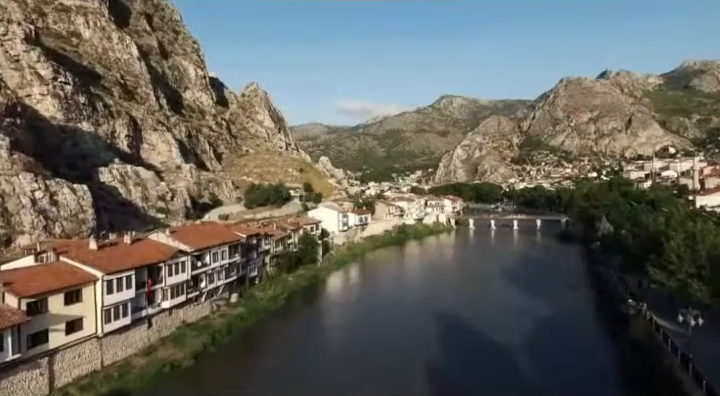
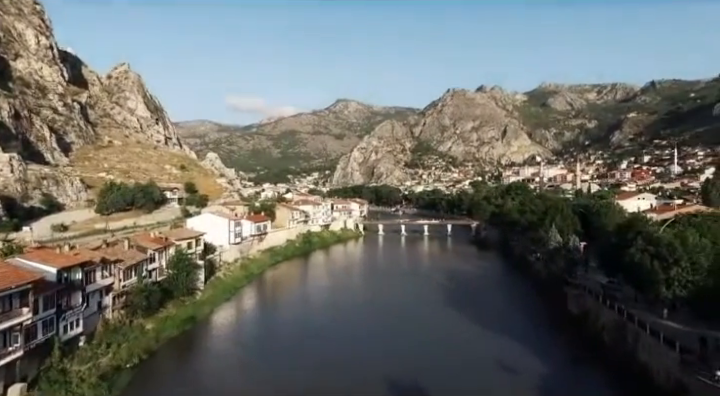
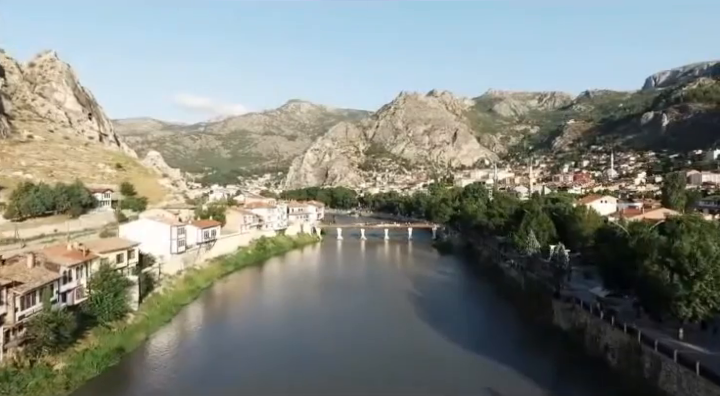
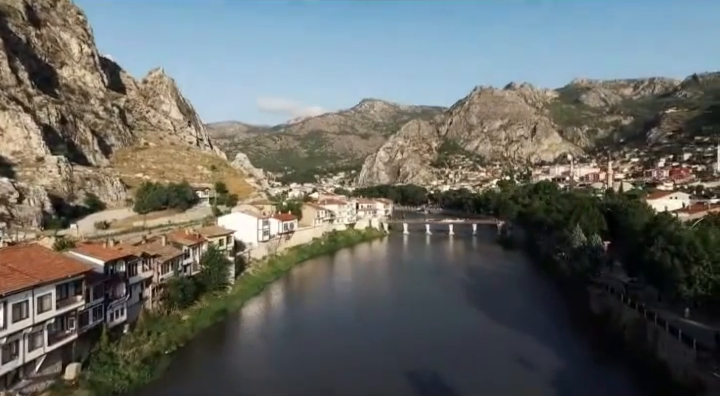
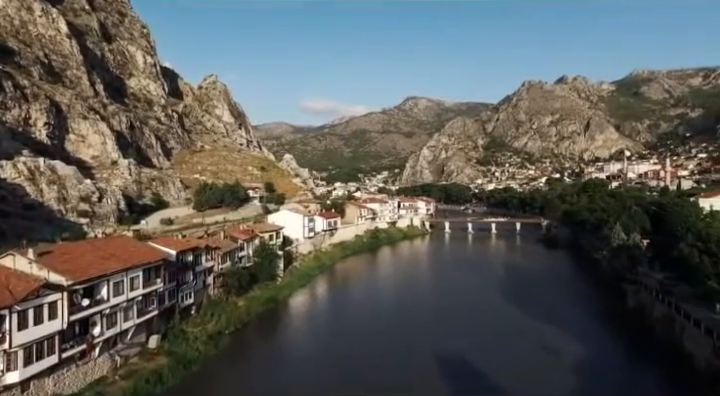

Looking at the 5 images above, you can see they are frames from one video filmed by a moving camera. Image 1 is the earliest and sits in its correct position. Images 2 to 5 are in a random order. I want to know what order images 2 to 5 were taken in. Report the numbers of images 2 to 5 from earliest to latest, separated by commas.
5, 4, 2, 3
